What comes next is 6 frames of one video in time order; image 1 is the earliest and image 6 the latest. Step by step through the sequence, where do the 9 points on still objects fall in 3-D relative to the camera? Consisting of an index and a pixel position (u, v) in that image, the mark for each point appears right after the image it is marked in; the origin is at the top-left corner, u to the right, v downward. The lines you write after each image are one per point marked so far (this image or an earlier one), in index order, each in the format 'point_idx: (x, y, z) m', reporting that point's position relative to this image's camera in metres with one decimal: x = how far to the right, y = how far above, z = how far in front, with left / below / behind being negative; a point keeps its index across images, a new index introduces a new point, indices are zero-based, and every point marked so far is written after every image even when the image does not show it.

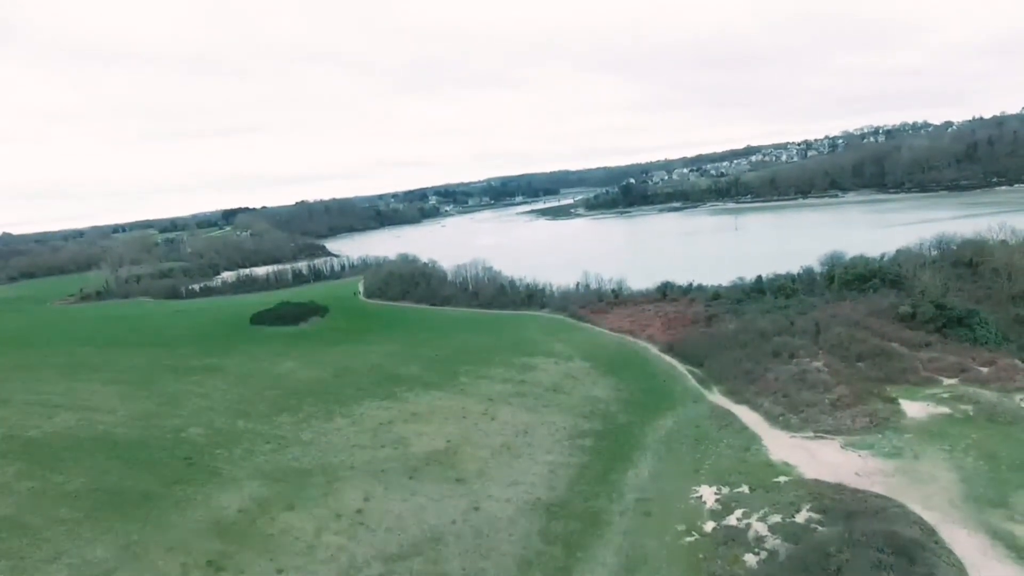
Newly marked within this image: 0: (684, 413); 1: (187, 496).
0: (+5.3, -3.9, +19.0) m
1: (-8.0, -5.1, +15.1) m
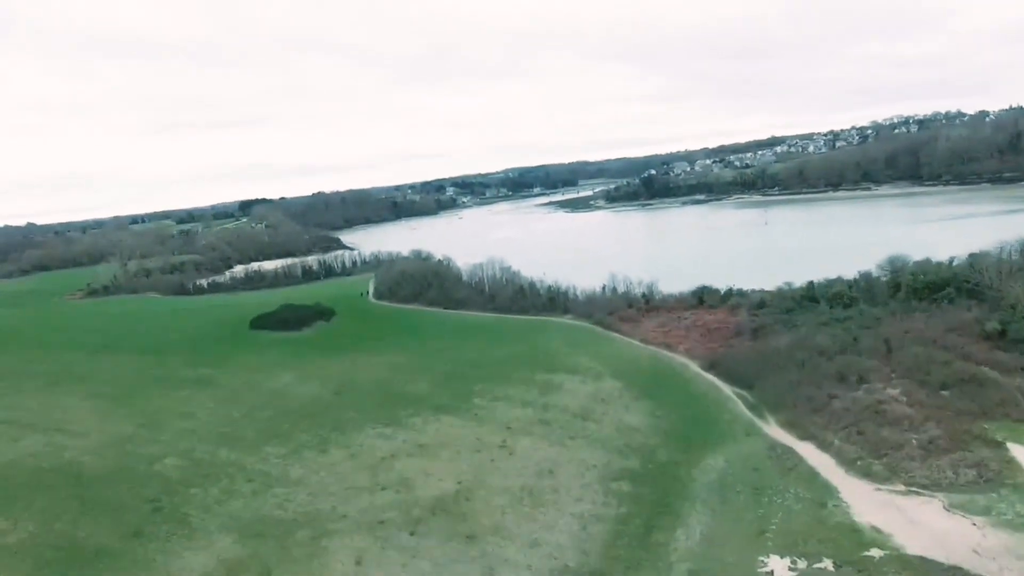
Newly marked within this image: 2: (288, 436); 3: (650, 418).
0: (+5.9, -4.2, +16.2) m
1: (-7.5, -5.5, +12.6) m
2: (-6.6, -4.4, +18.2) m
3: (+4.1, -3.9, +18.4) m
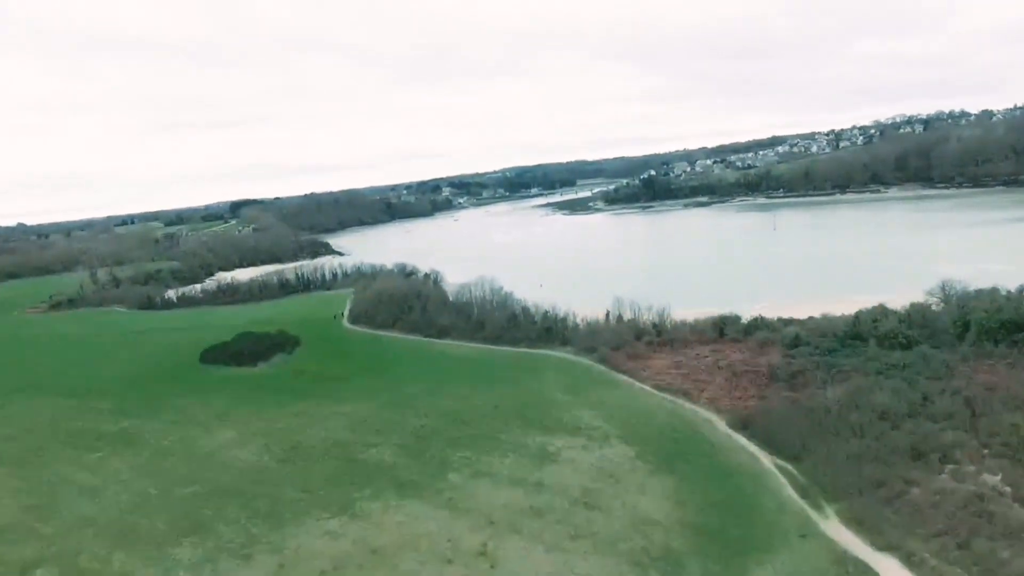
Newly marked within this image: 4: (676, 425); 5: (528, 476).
0: (+5.5, -5.4, +12.2) m
1: (-7.9, -6.7, +8.6) m
2: (-7.0, -5.6, +14.1) m
3: (+3.7, -5.1, +14.3) m
4: (+4.8, -4.0, +18.1) m
5: (+0.5, -4.7, +15.6) m
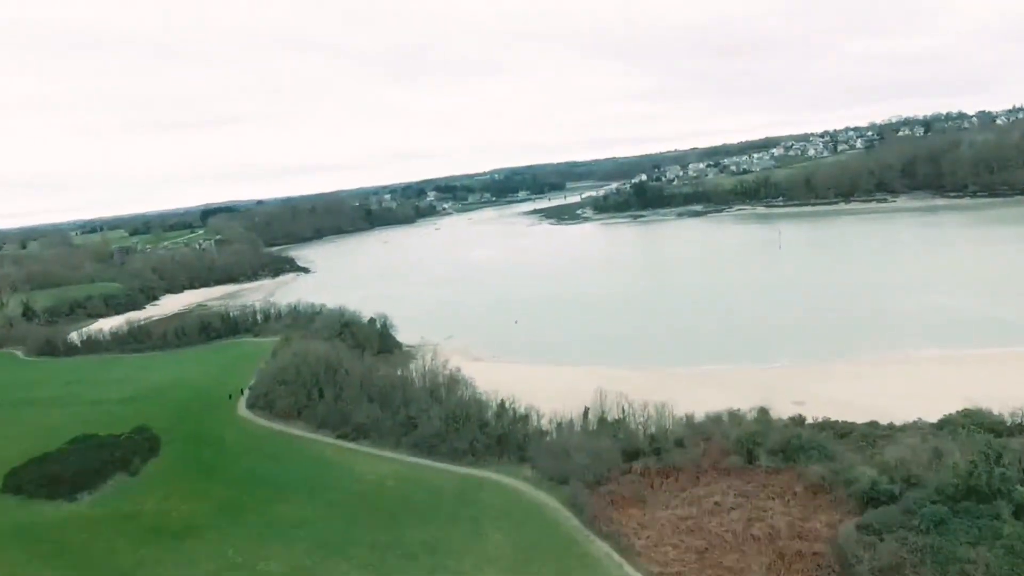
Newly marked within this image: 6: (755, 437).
0: (+3.8, -8.2, +4.4) m
1: (-9.5, -9.5, +0.6) m
2: (-8.7, -8.4, +6.2) m
3: (+2.0, -7.8, +6.5) m
4: (+3.0, -6.8, +10.3) m
5: (-1.3, -7.5, +7.8) m
6: (+6.8, -4.1, +17.2) m
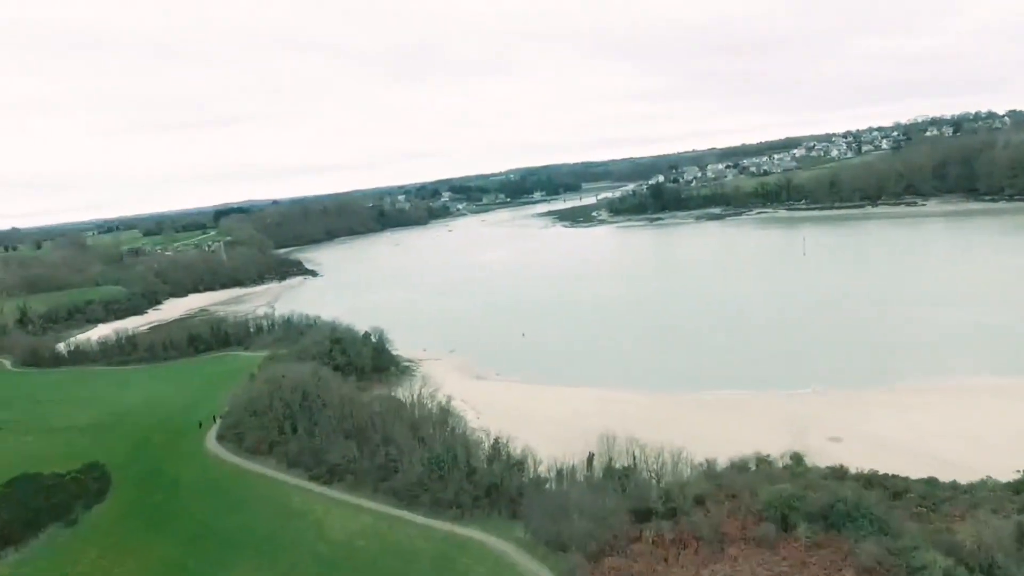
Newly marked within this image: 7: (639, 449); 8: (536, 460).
0: (+3.2, -8.9, +1.7) m
1: (-10.2, -10.2, -1.8) m
2: (-9.3, -9.1, +3.8) m
3: (+1.5, -8.6, +3.9) m
4: (+2.6, -7.5, +7.6) m
5: (-1.8, -8.3, +5.2) m
6: (+6.6, -4.8, +14.4) m
7: (+3.9, -4.4, +18.6) m
8: (+0.8, -4.8, +18.2) m
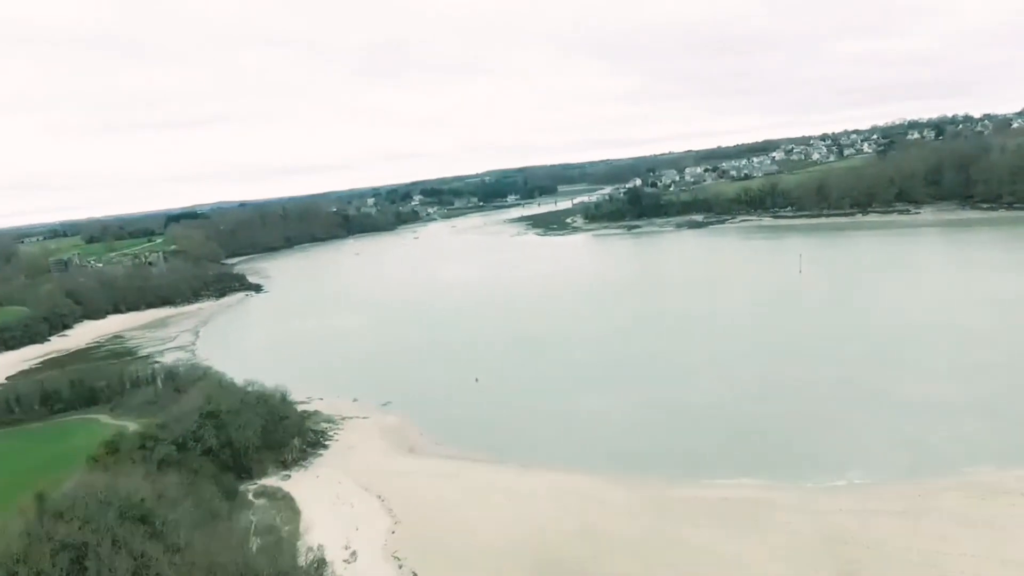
0: (+1.8, -10.9, -6.0) m
1: (-11.4, -12.1, -9.9) m
2: (-10.7, -11.0, -4.3) m
3: (0.0, -10.5, -3.9) m
4: (+1.0, -9.4, -0.1) m
5: (-3.3, -10.2, -2.7) m
6: (+4.7, -6.8, +6.8) m
7: (+2.0, -6.3, +10.9) m
8: (-1.2, -6.7, +10.4) m
